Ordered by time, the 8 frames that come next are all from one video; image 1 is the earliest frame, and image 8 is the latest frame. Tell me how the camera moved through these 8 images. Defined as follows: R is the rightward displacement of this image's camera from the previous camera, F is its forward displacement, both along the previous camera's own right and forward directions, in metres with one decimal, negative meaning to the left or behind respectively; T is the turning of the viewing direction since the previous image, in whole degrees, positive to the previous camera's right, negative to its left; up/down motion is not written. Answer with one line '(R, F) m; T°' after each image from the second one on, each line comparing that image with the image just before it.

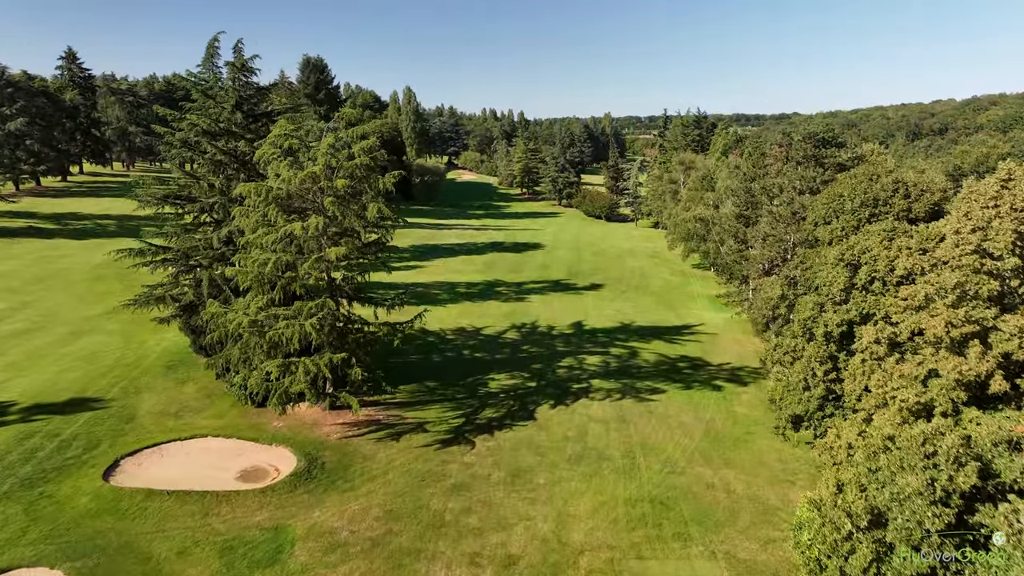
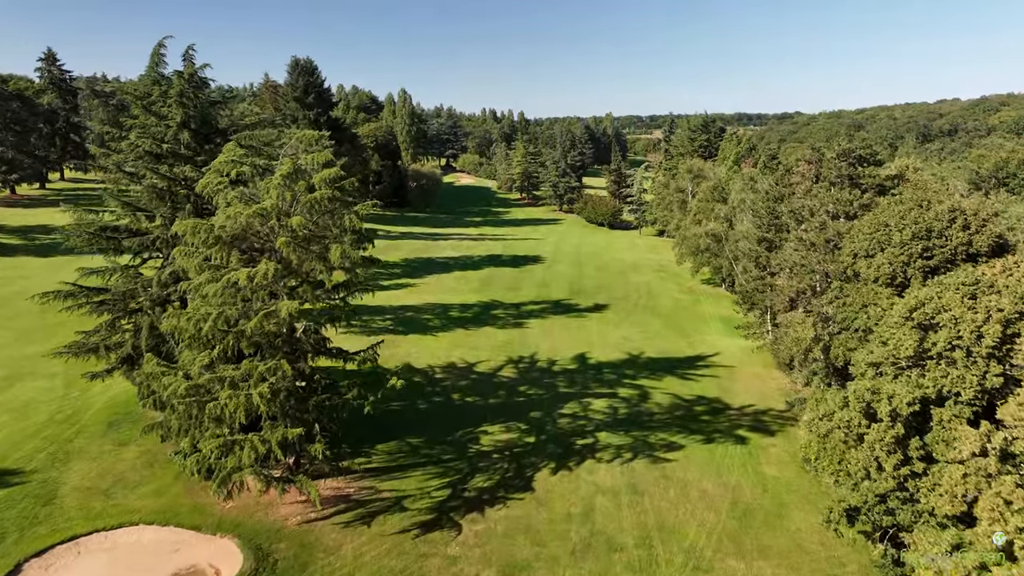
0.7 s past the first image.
(+0.1, +2.6) m; 0°
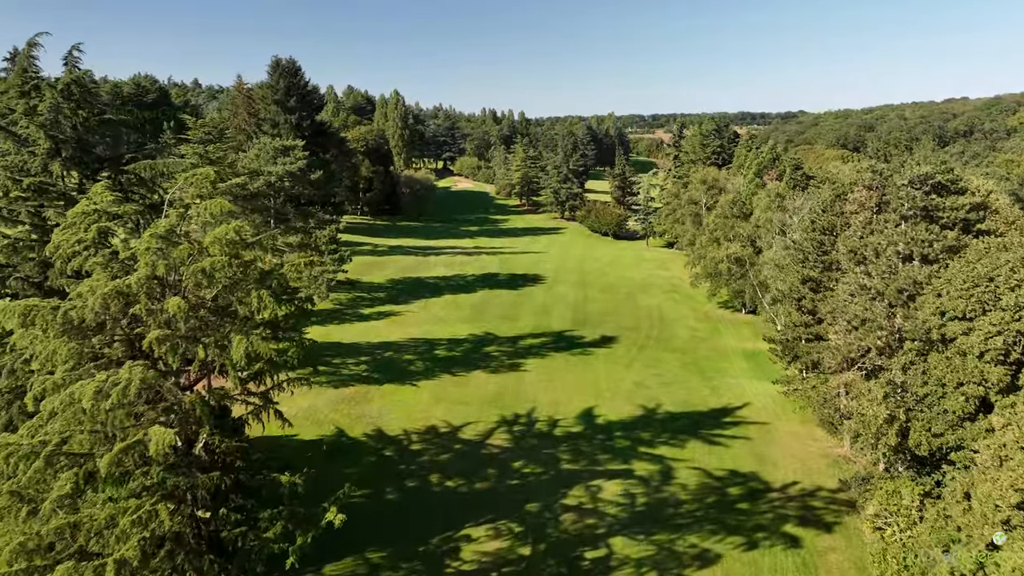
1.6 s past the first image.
(+0.2, +3.9) m; 0°
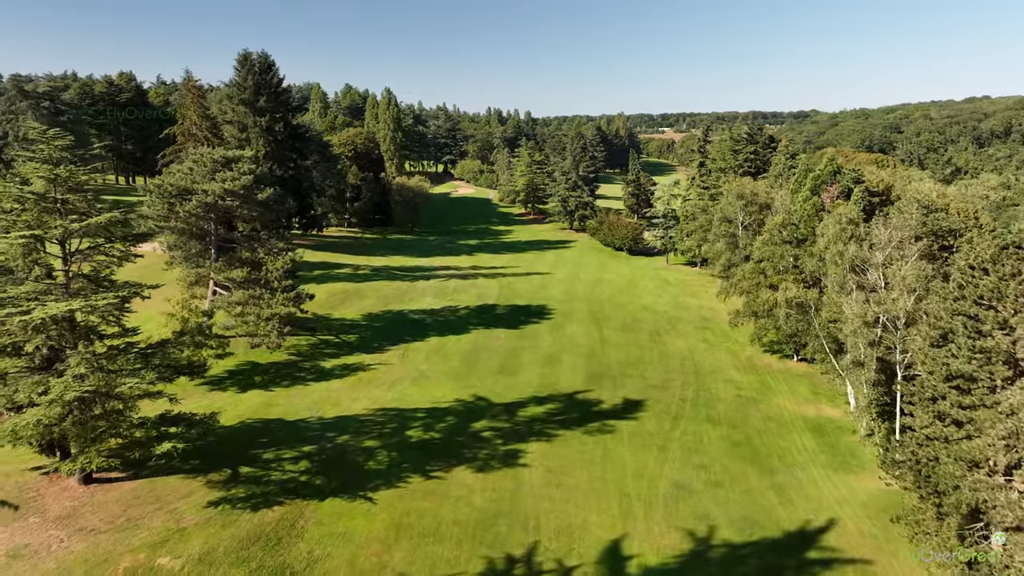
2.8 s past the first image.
(+0.3, +6.5) m; -1°
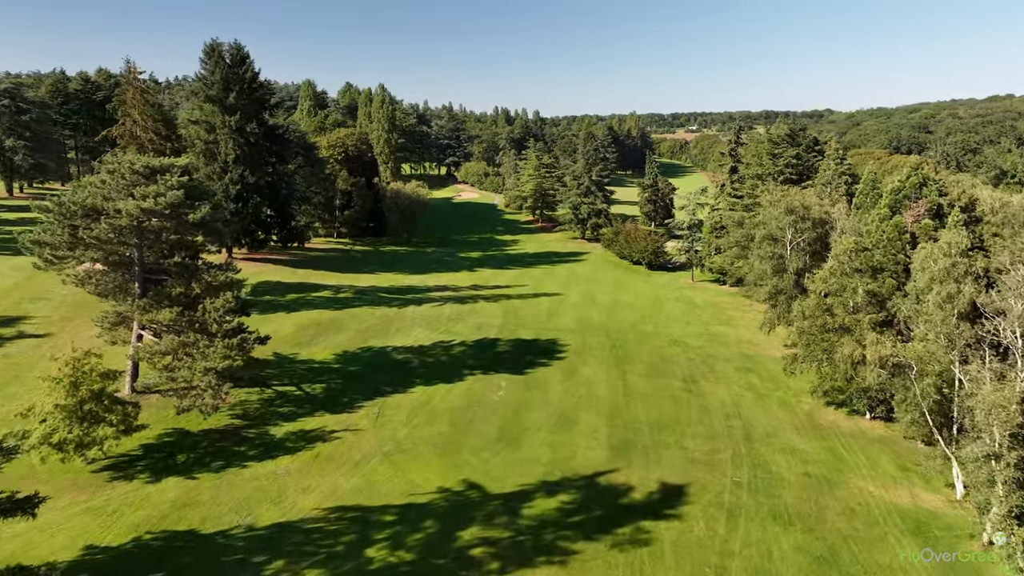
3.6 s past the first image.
(+0.2, +5.6) m; -1°
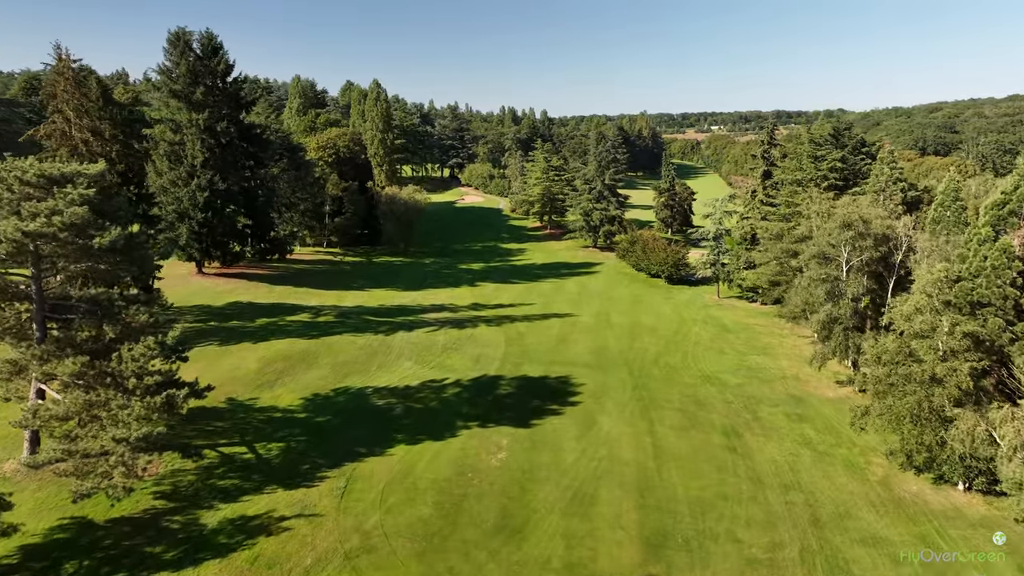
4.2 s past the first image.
(+0.1, +4.6) m; -1°
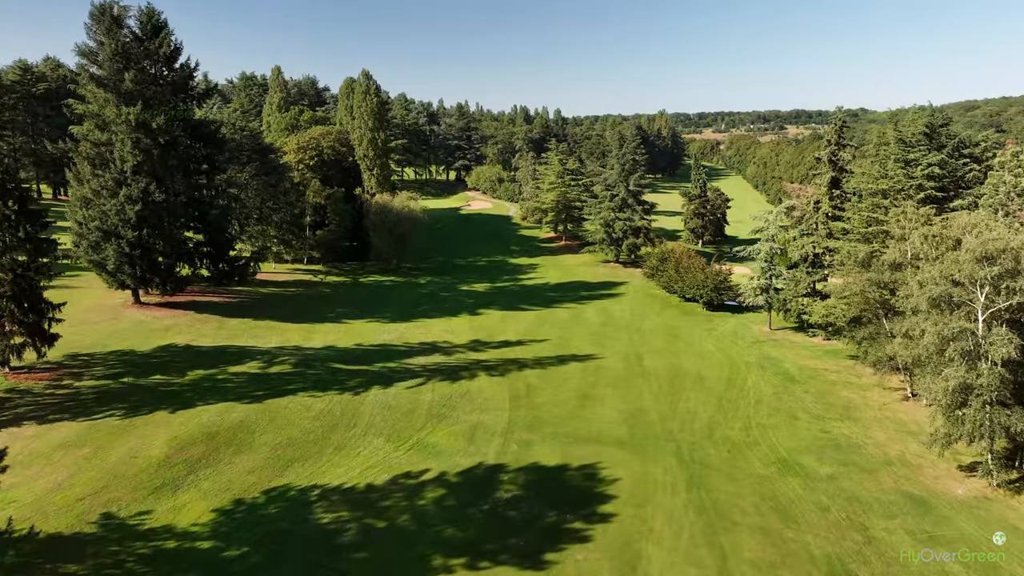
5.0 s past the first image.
(+0.2, +7.0) m; -1°
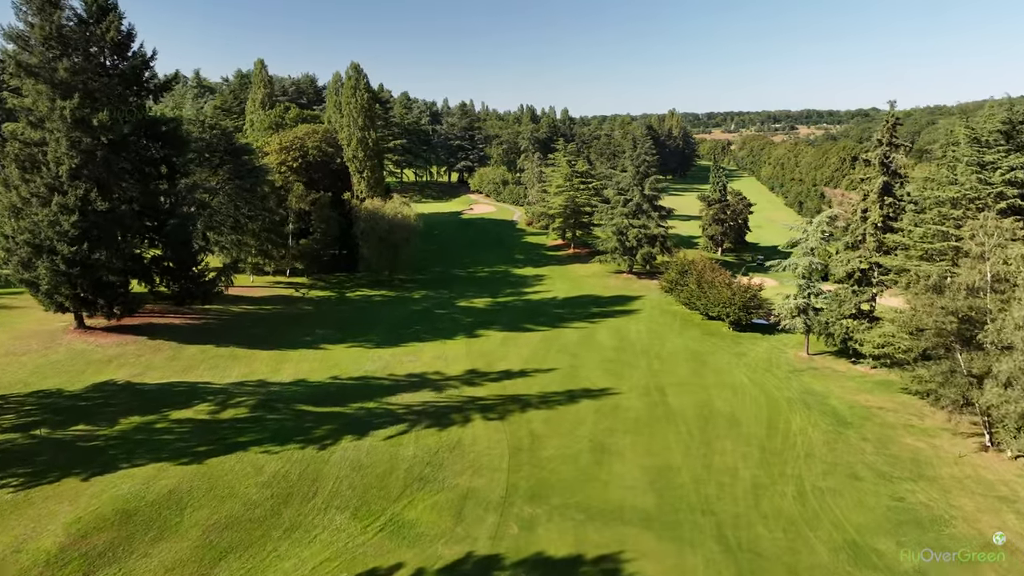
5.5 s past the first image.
(+0.2, +4.1) m; -1°
